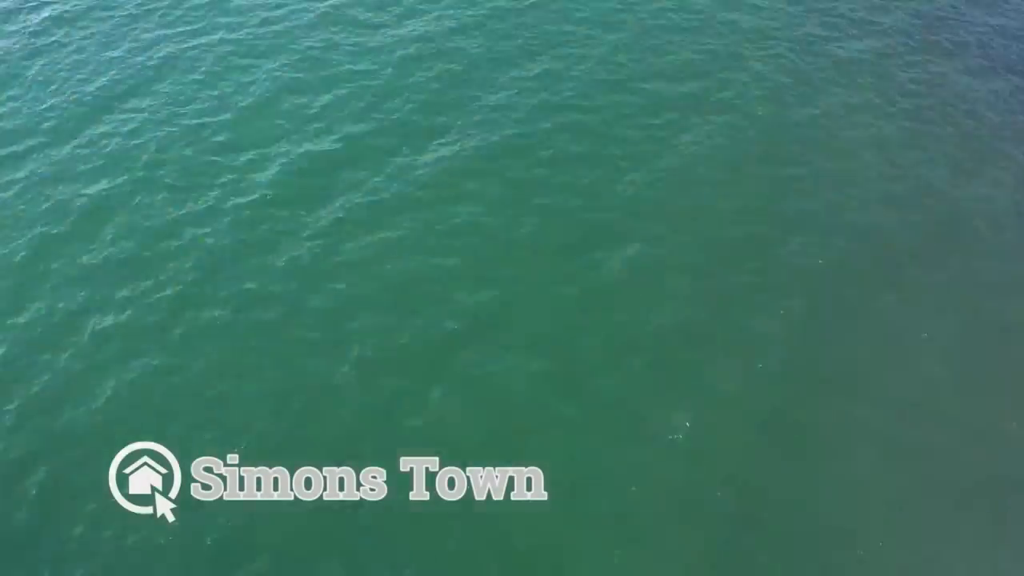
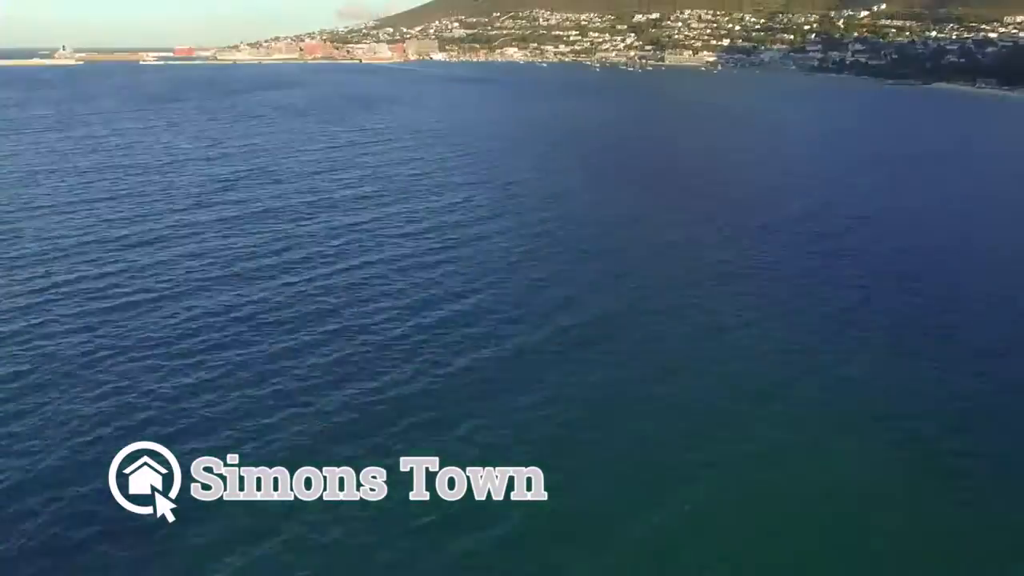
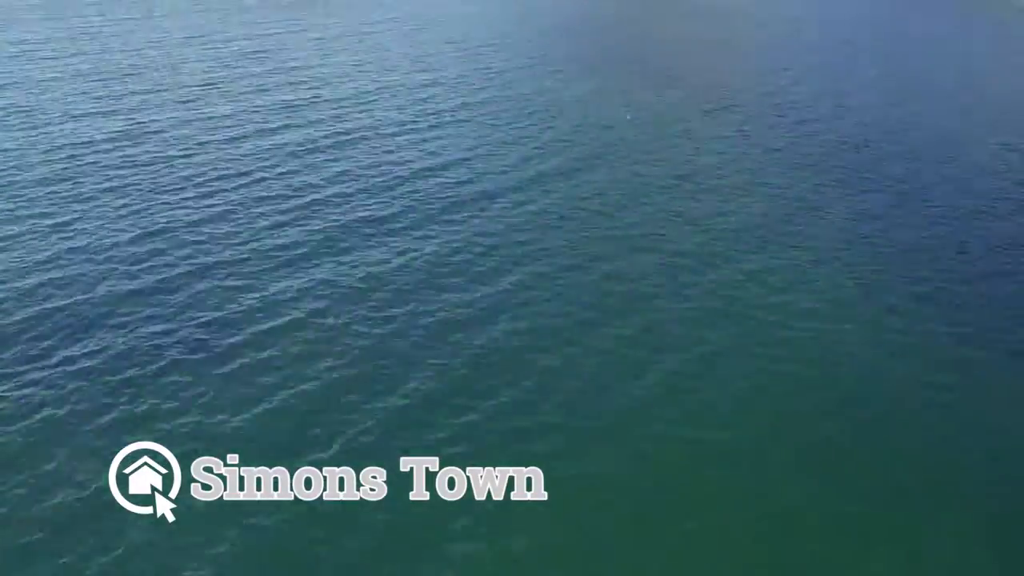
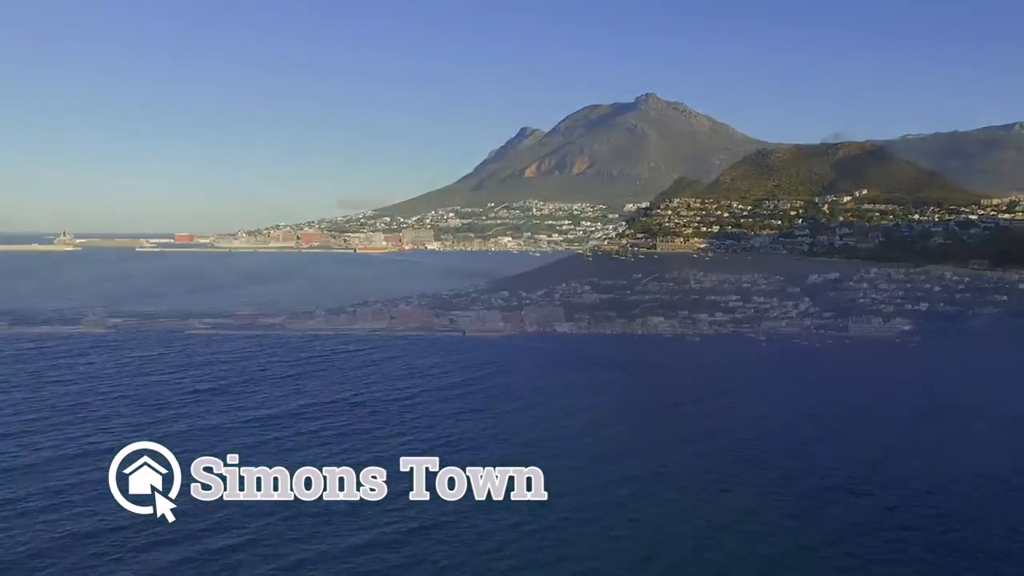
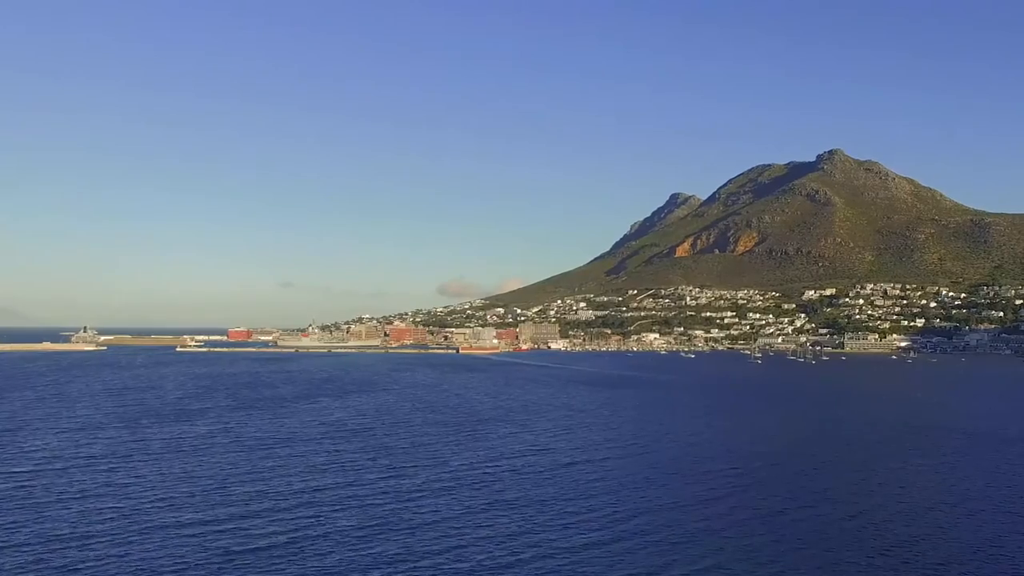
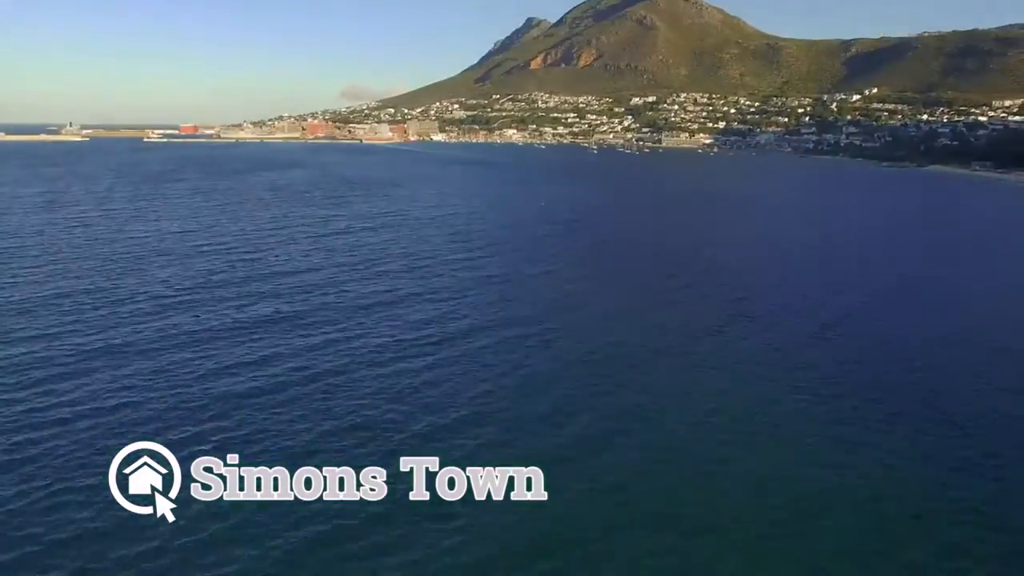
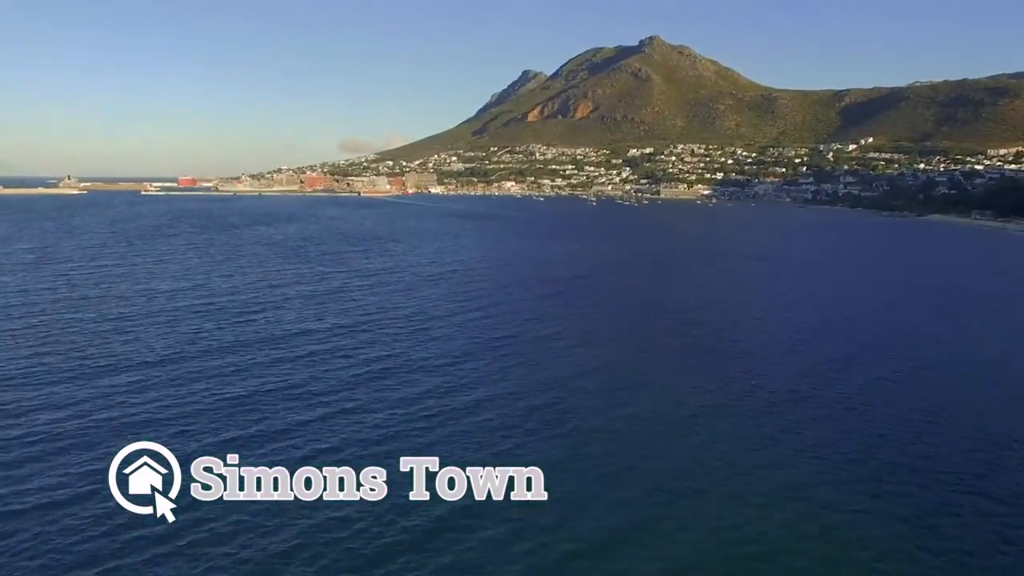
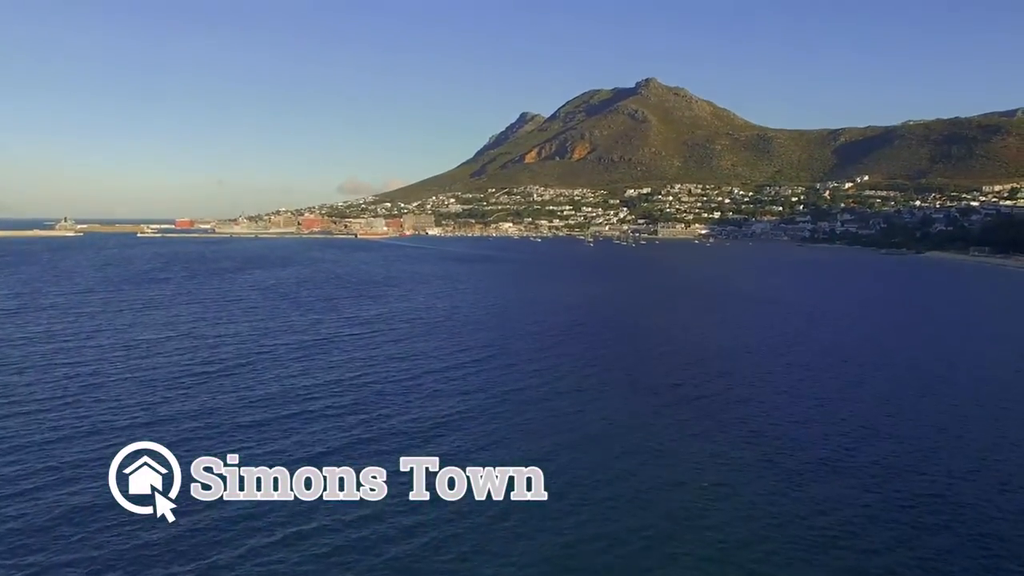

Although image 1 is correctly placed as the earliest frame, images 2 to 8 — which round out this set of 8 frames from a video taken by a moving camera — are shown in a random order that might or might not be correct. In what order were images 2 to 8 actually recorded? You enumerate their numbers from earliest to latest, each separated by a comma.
3, 2, 6, 7, 8, 4, 5
